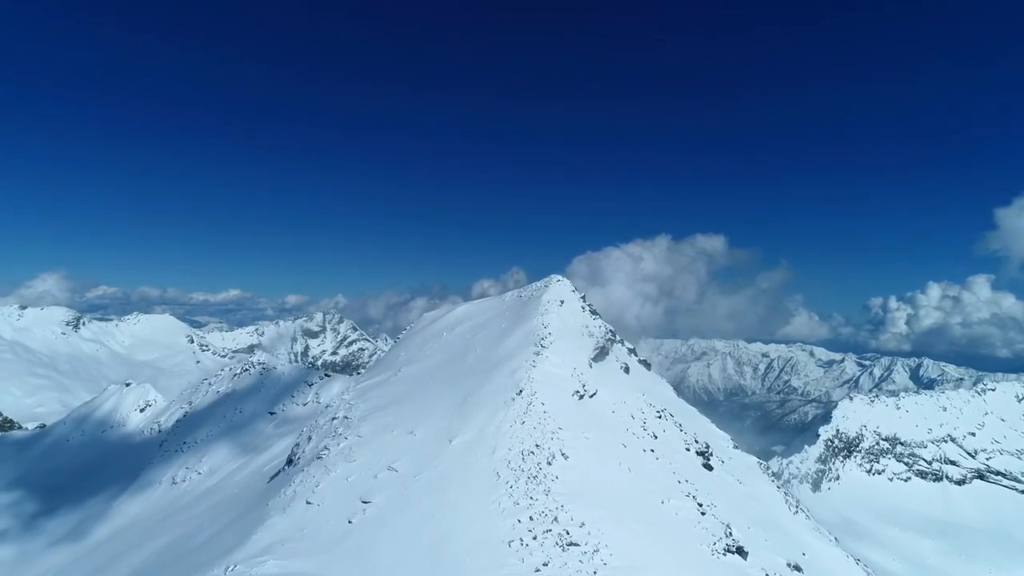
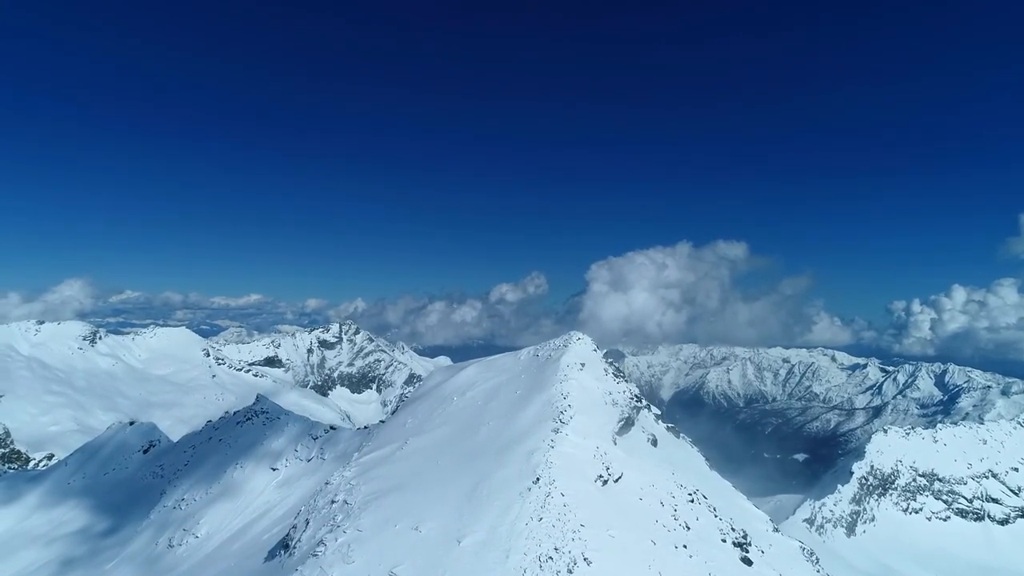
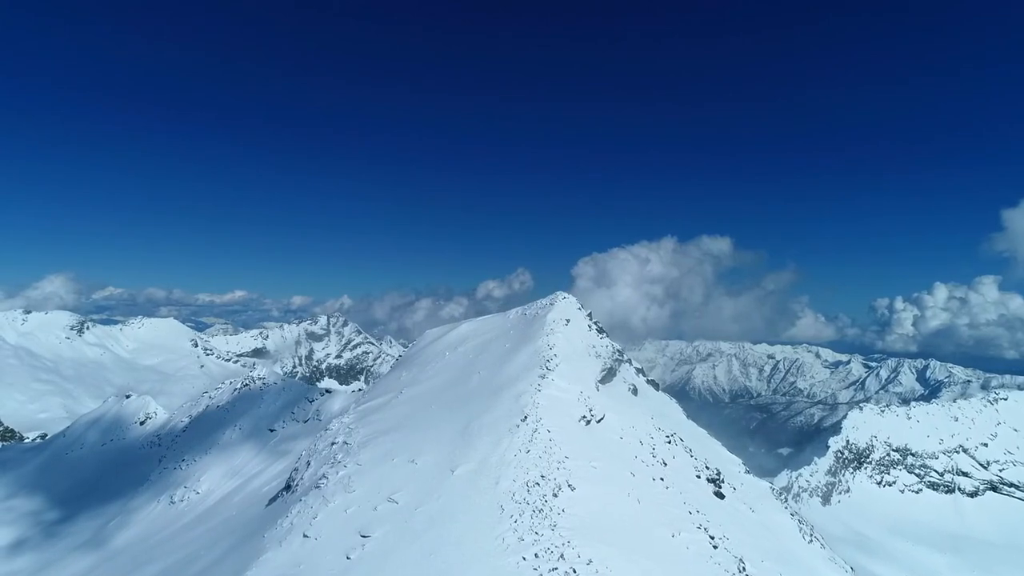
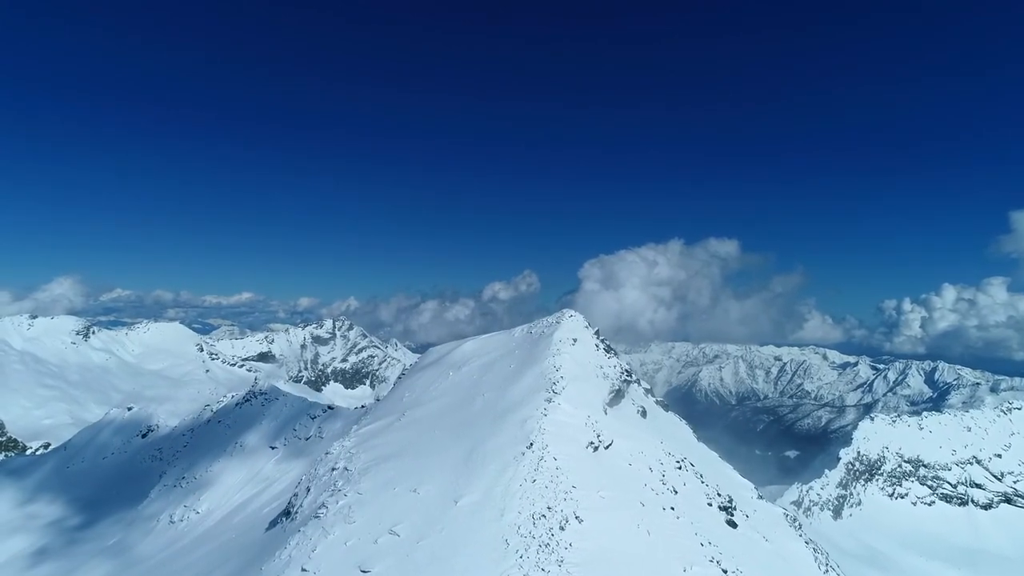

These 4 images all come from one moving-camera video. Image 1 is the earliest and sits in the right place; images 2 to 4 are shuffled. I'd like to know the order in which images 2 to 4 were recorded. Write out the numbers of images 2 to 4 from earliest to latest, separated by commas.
3, 4, 2
